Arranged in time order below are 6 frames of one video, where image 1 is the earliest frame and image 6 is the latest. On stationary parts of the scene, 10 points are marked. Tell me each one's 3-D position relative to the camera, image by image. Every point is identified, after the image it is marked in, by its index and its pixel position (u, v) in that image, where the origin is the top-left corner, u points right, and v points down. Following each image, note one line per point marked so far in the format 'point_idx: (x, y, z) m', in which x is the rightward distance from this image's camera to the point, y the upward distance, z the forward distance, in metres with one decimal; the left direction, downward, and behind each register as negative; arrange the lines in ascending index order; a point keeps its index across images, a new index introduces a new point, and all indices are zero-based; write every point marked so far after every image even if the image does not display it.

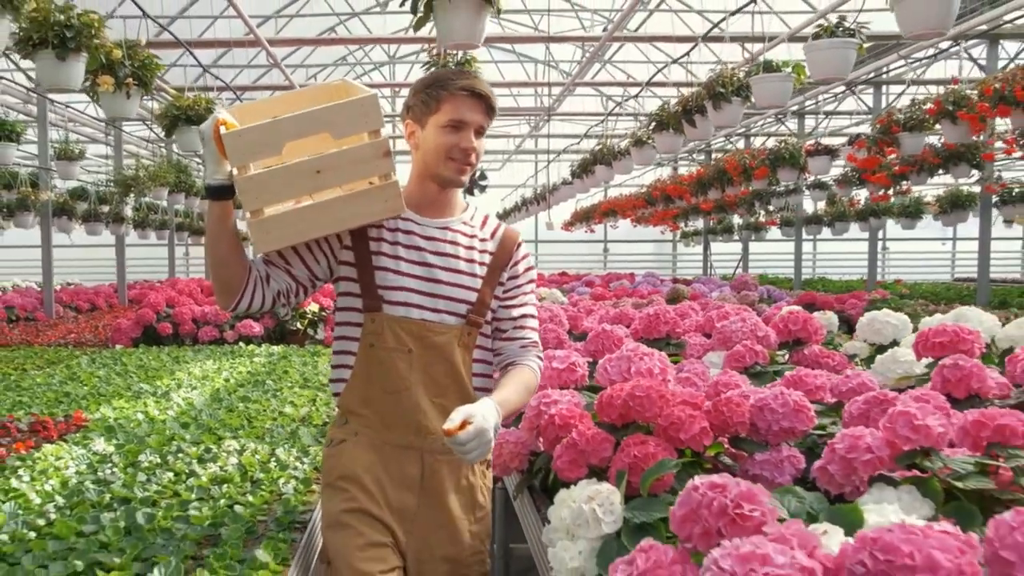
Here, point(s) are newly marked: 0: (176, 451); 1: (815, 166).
0: (-1.1, -0.5, +3.2) m
1: (+3.1, +1.2, +9.7) m
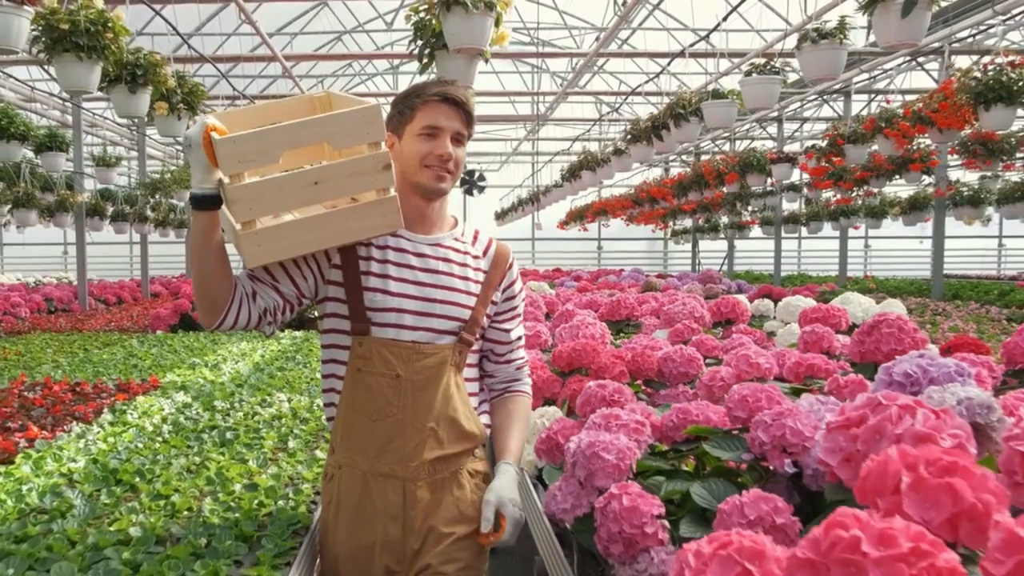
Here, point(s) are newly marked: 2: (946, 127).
0: (-1.2, -0.5, +4.2) m
1: (+3.0, +1.3, +10.7) m
2: (+3.0, +1.1, +6.6) m
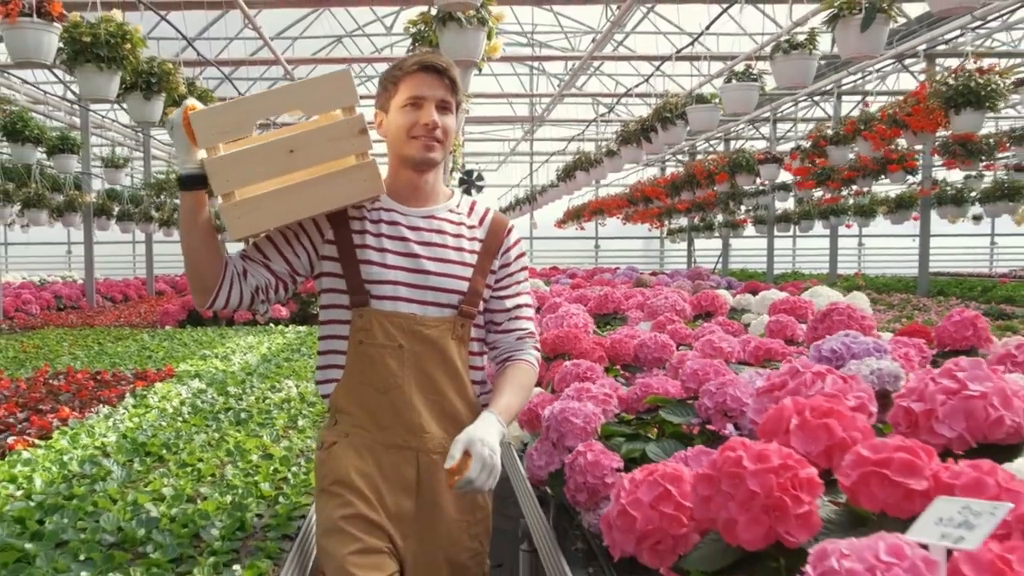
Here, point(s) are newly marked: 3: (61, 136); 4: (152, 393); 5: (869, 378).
0: (-1.2, -0.5, +4.5) m
1: (+3.0, +1.4, +11.0) m
2: (+3.0, +1.2, +6.9) m
3: (-4.5, +1.5, +9.4) m
4: (-1.6, -0.5, +4.3) m
5: (+0.8, -0.2, +2.0) m
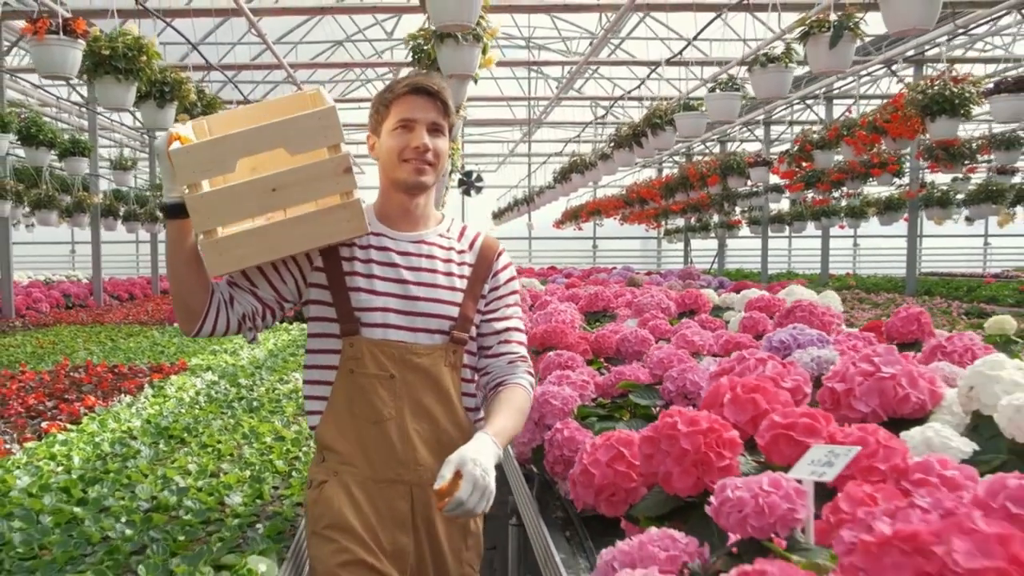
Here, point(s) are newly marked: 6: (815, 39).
0: (-1.3, -0.5, +4.8) m
1: (+2.9, +1.4, +11.3) m
2: (+3.0, +1.2, +7.2) m
3: (-4.6, +1.5, +9.7) m
4: (-1.7, -0.5, +4.6) m
5: (+0.7, -0.2, +2.3) m
6: (+1.4, +1.2, +4.4) m
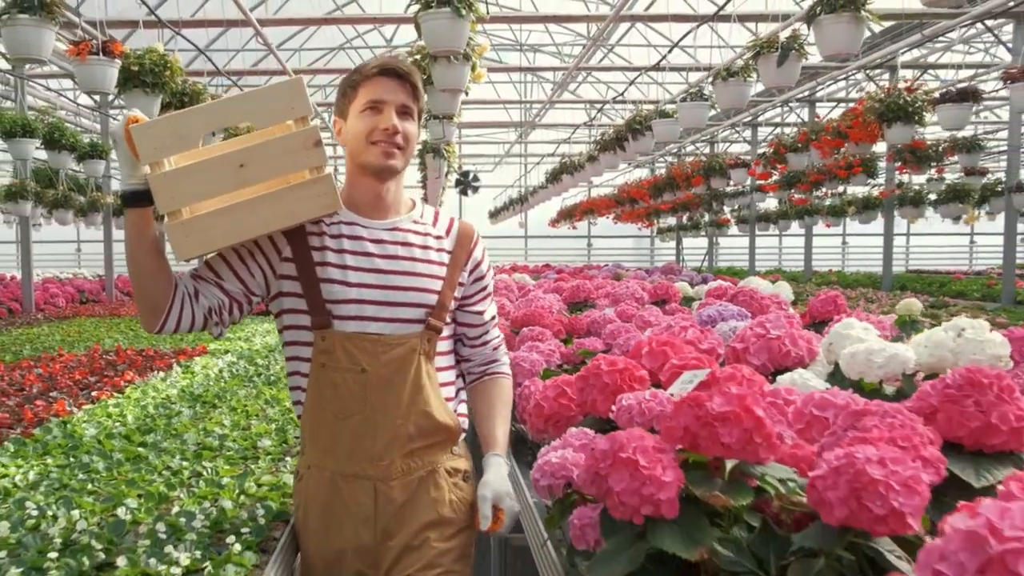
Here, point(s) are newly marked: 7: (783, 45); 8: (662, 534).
0: (-1.4, -0.4, +5.4) m
1: (+2.8, +1.4, +11.9) m
2: (+2.9, +1.2, +7.8) m
3: (-4.6, +1.6, +10.3) m
4: (-1.7, -0.4, +5.1) m
5: (+0.7, -0.1, +2.9) m
6: (+1.4, +1.2, +5.0) m
7: (+1.4, +1.2, +4.8) m
8: (+0.2, -0.3, +1.3) m
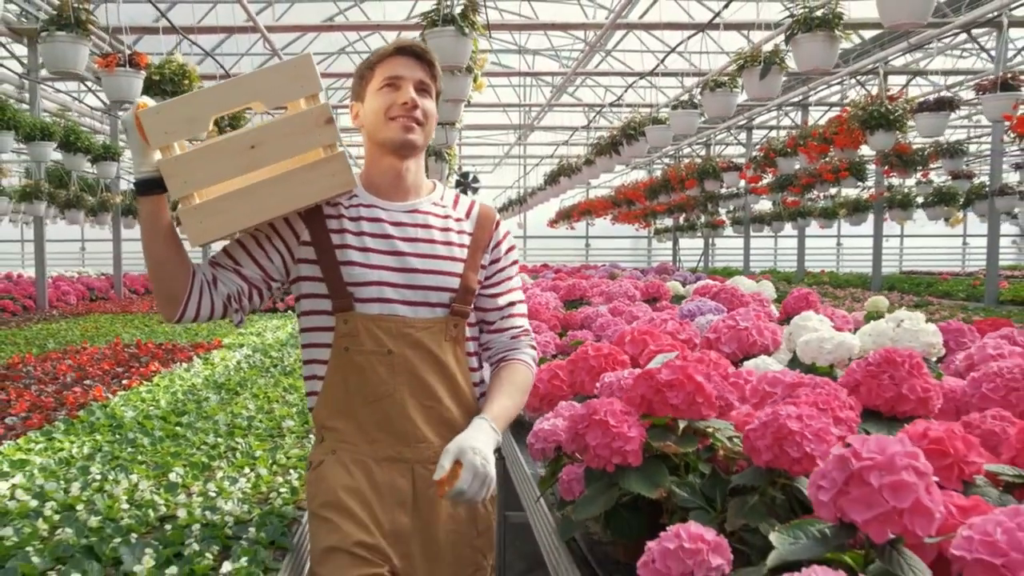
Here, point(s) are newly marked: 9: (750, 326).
0: (-1.4, -0.4, +5.7) m
1: (+2.8, +1.4, +12.3) m
2: (+2.9, +1.2, +8.1) m
3: (-4.6, +1.6, +10.6) m
4: (-1.7, -0.4, +5.5) m
5: (+0.7, -0.1, +3.2) m
6: (+1.4, +1.2, +5.4) m
7: (+1.4, +1.3, +5.2) m
8: (+0.2, -0.3, +1.7) m
9: (+0.7, -0.1, +2.9) m
